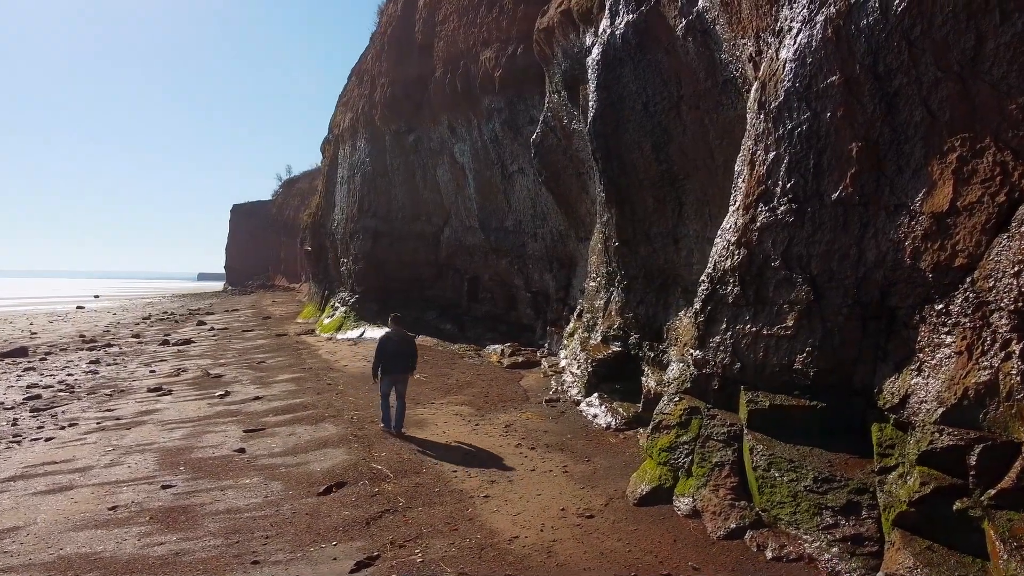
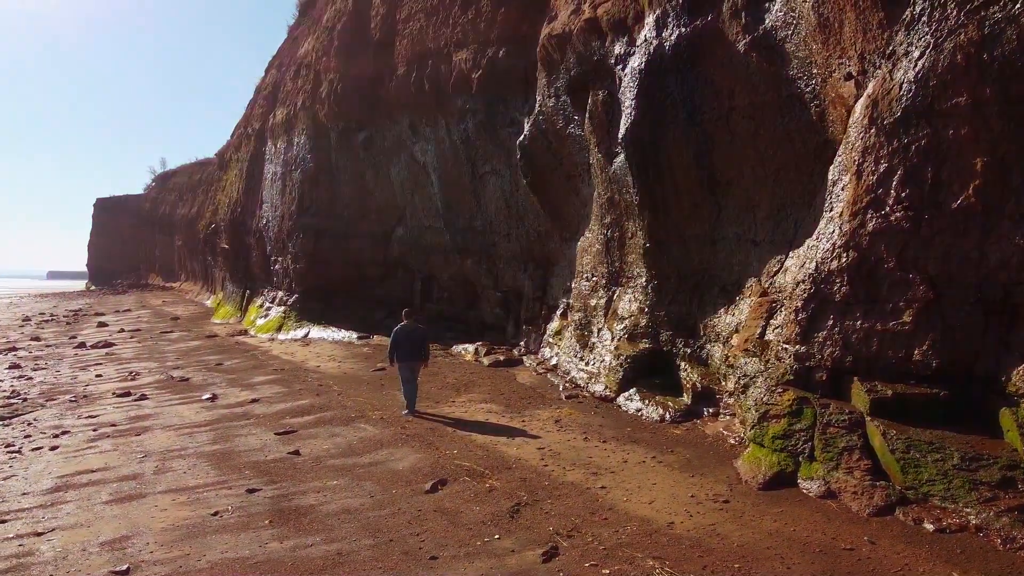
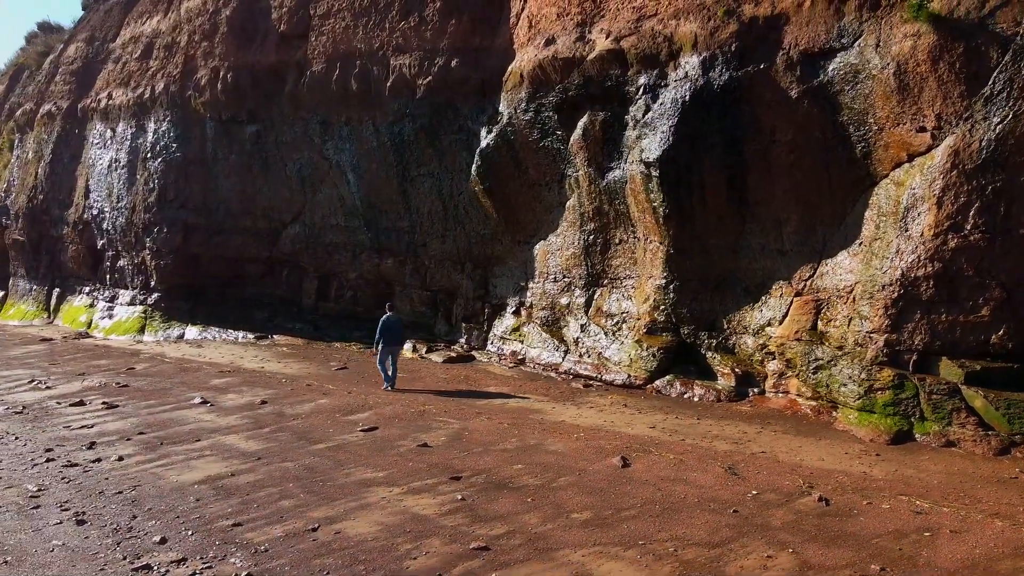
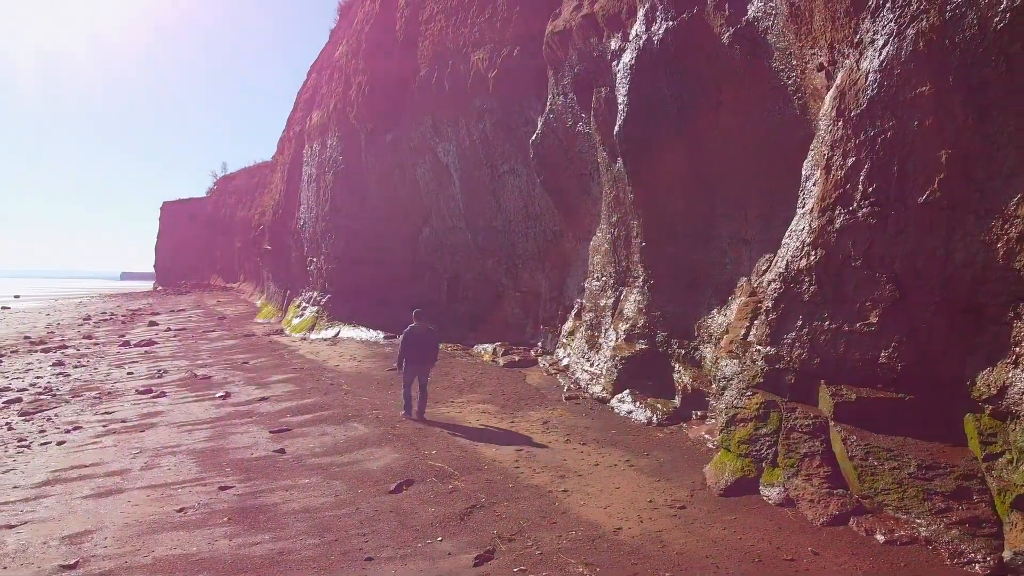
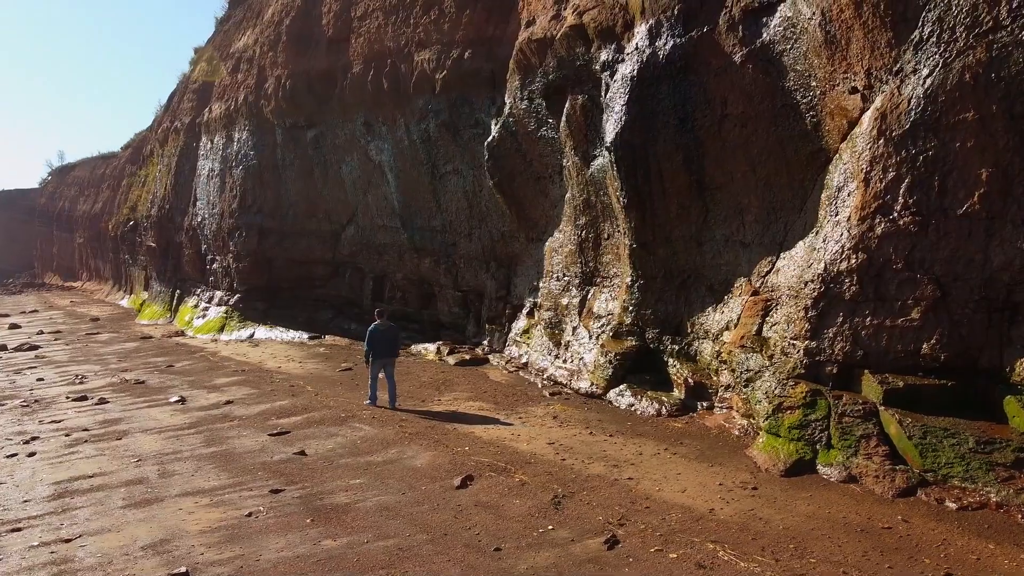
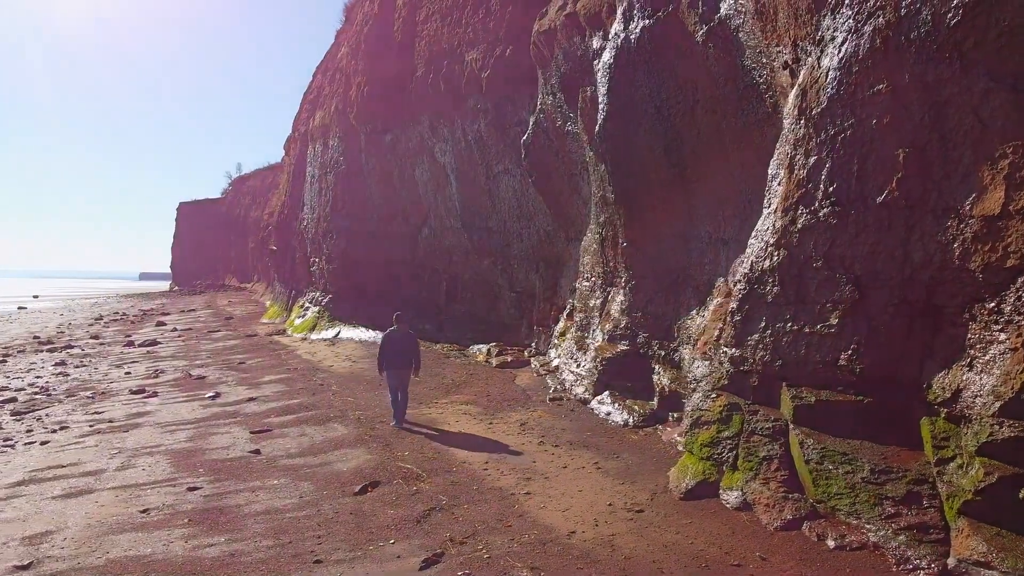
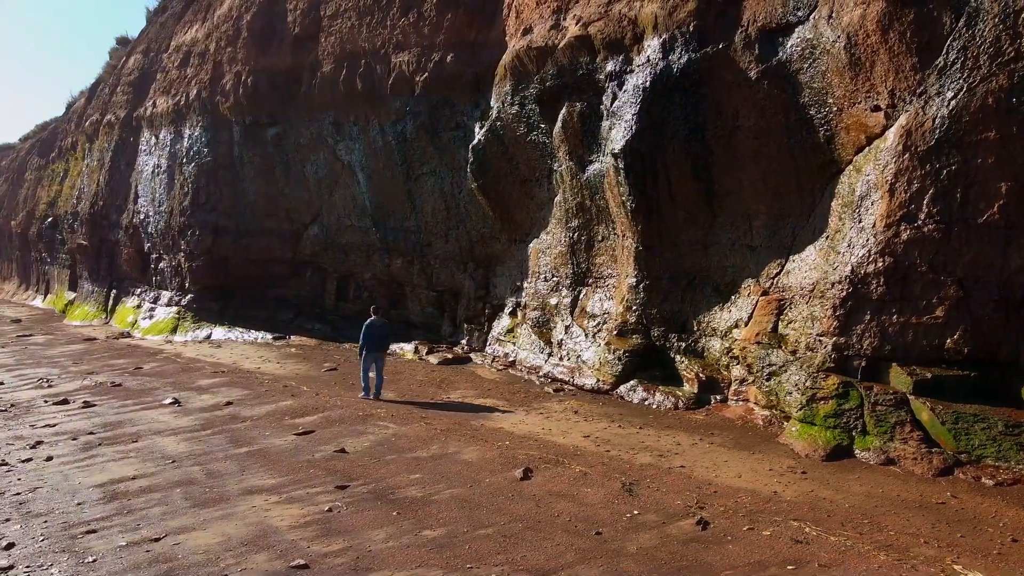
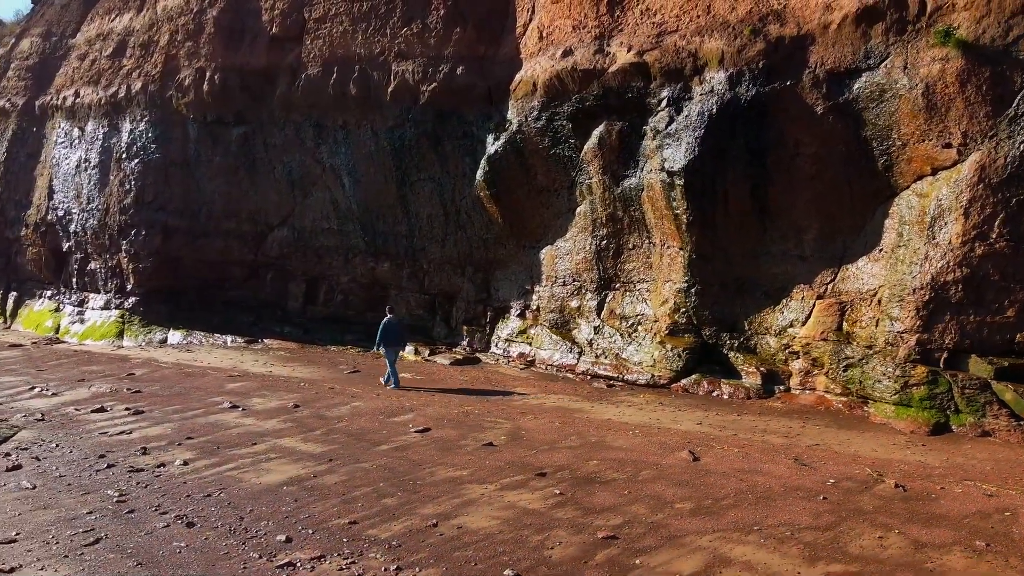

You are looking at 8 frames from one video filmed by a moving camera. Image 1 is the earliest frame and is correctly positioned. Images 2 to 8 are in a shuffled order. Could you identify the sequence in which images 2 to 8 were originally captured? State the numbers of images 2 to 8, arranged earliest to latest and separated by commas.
6, 4, 2, 5, 7, 3, 8
